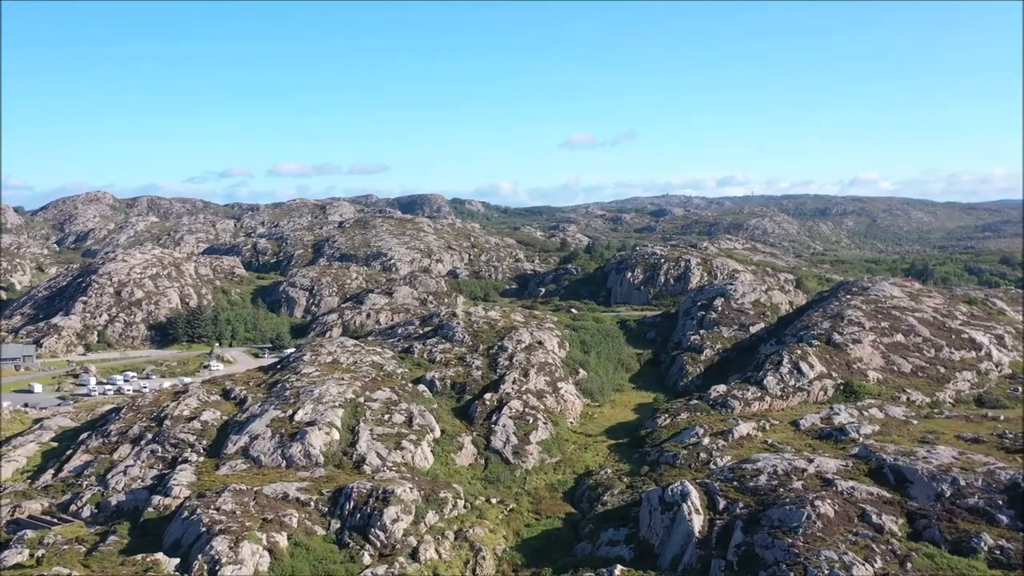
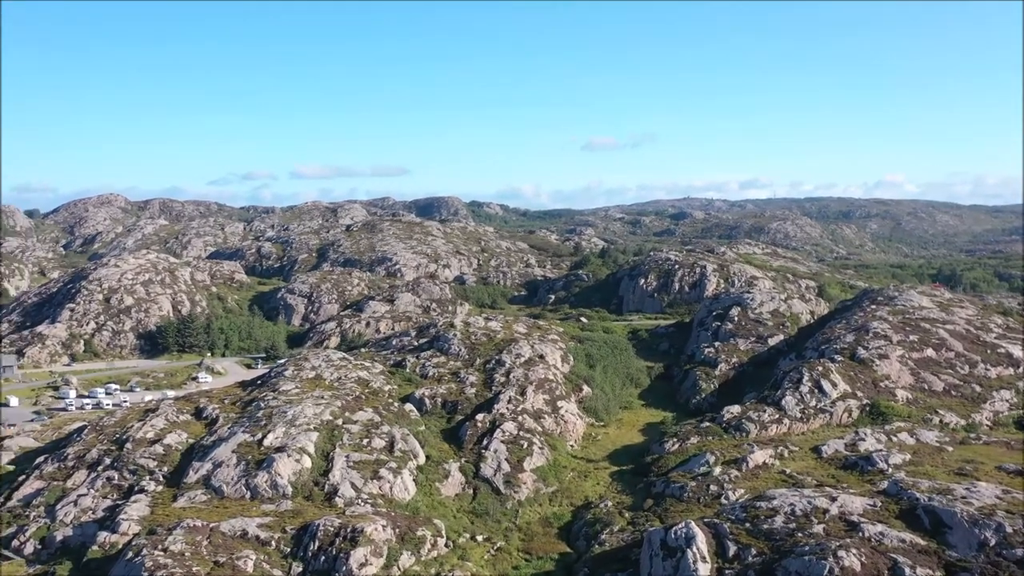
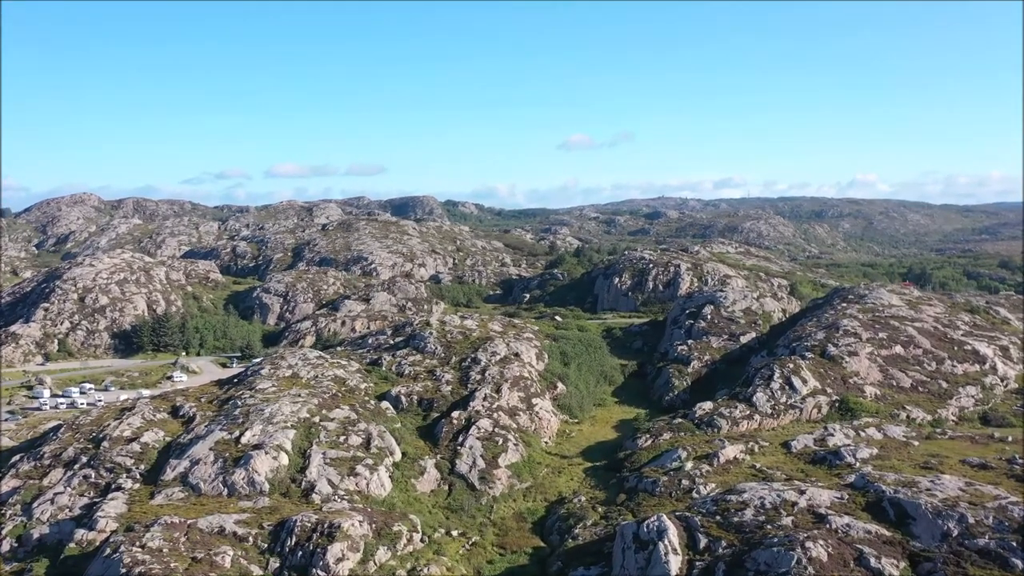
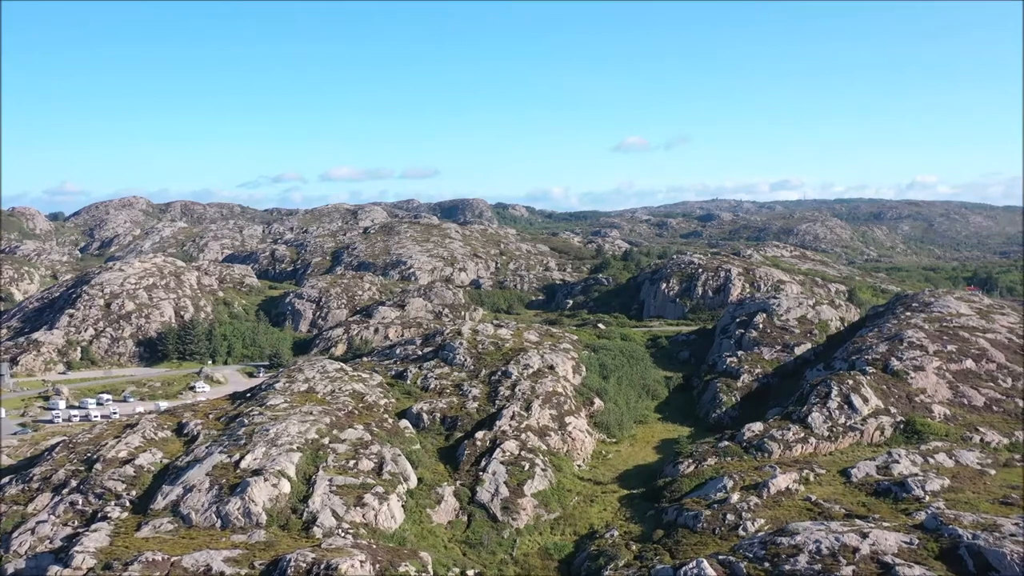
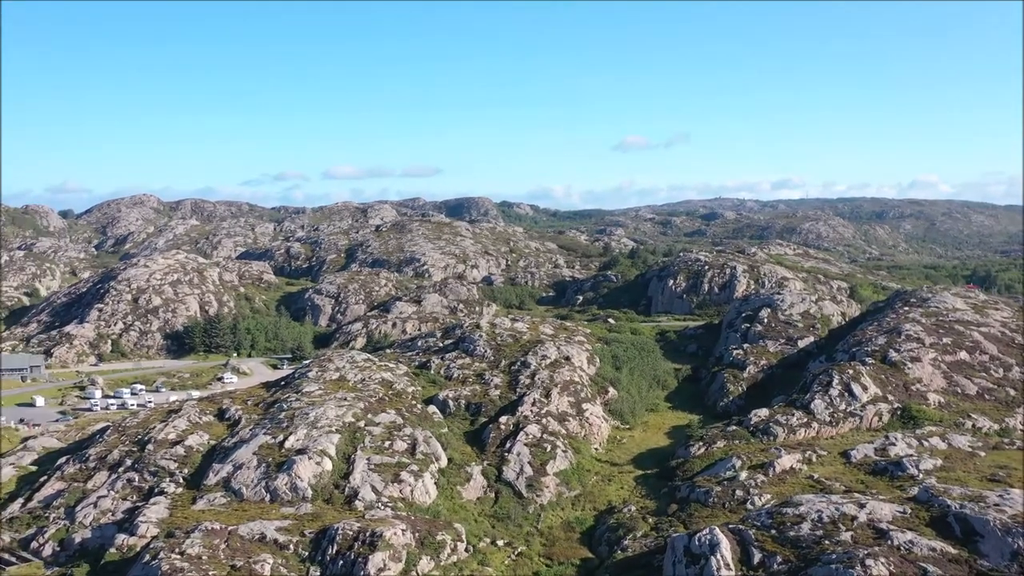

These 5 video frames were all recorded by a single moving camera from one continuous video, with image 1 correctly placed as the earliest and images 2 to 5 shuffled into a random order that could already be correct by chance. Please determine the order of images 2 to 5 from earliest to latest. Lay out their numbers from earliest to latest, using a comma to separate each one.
3, 2, 5, 4
